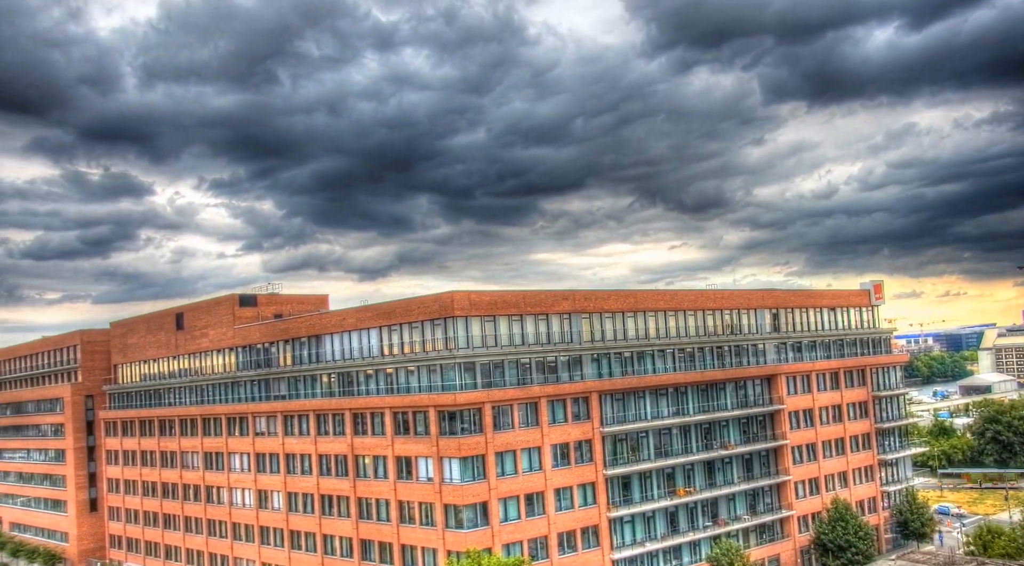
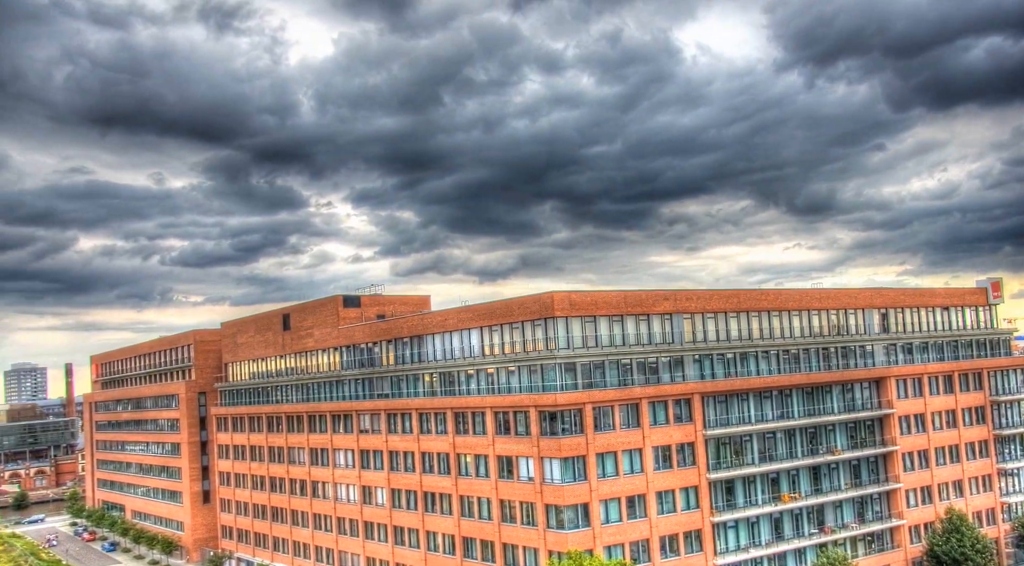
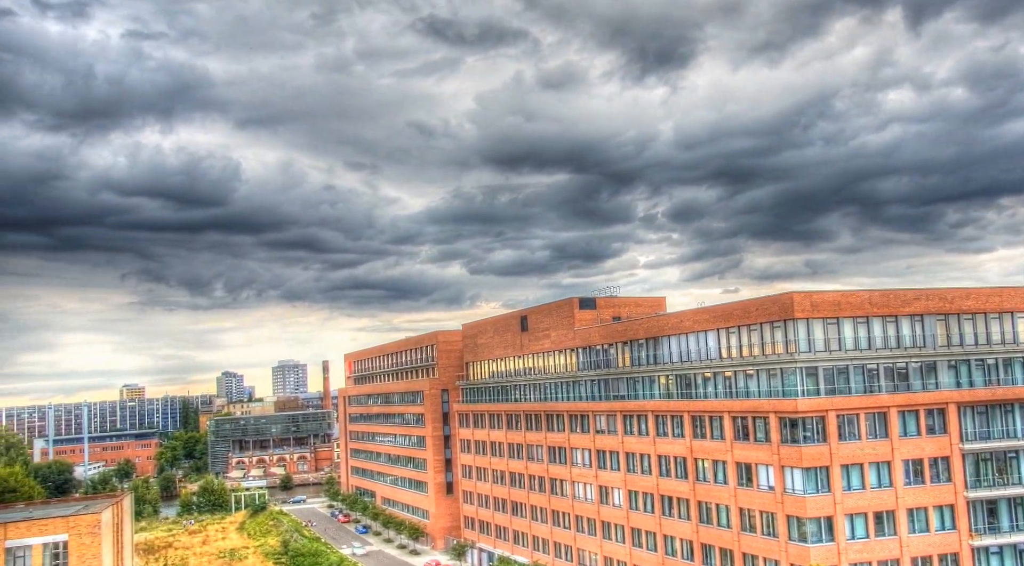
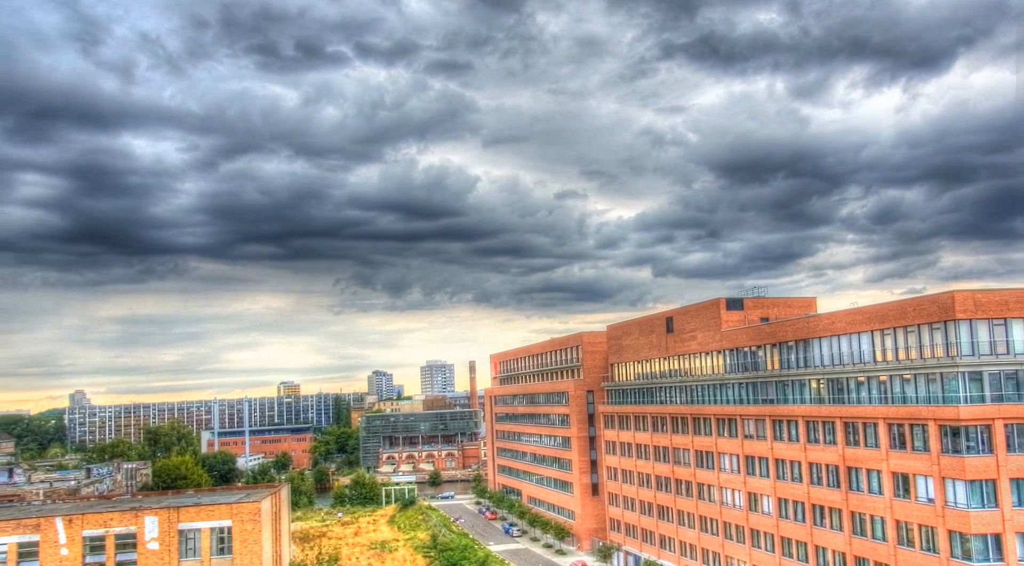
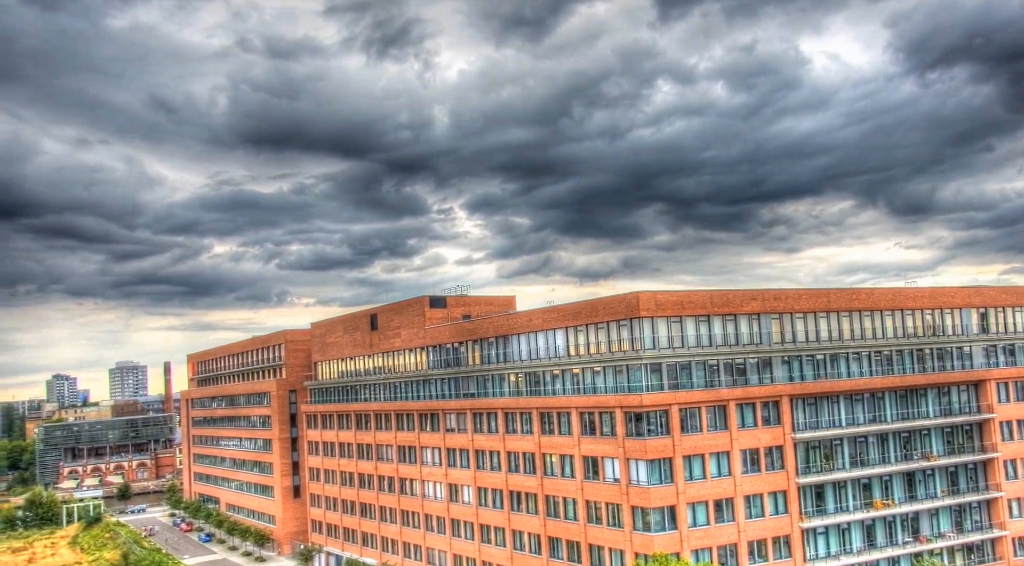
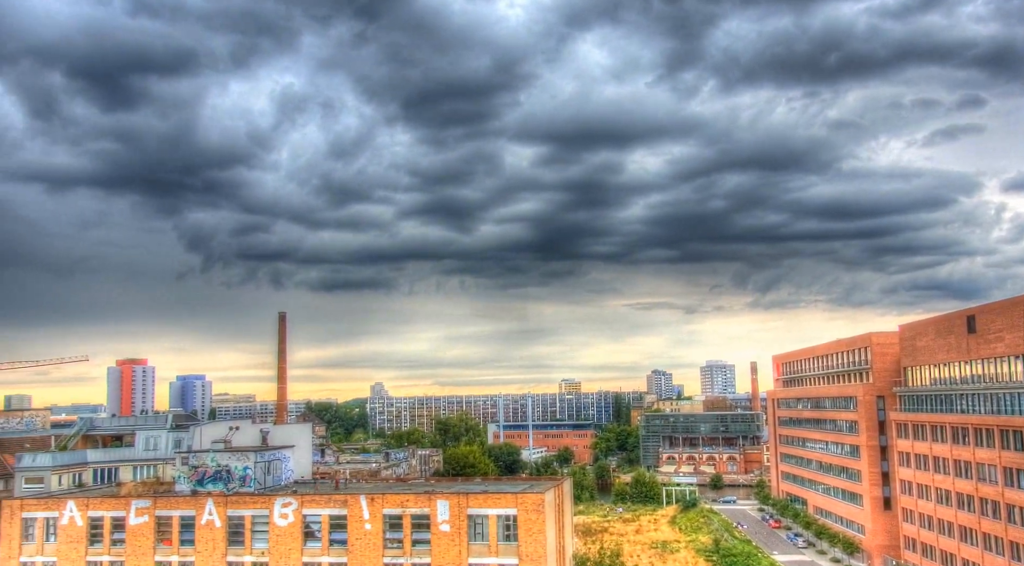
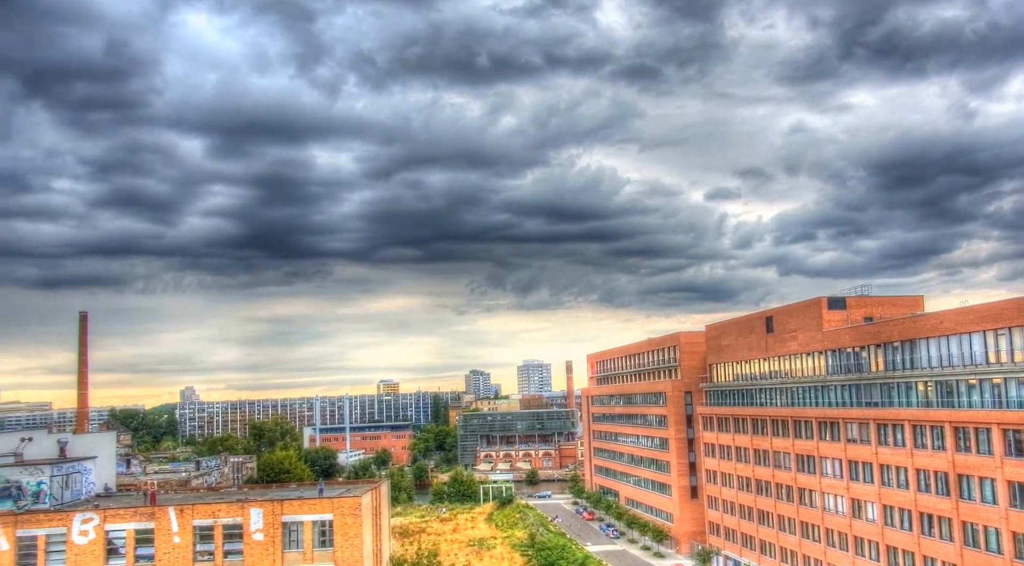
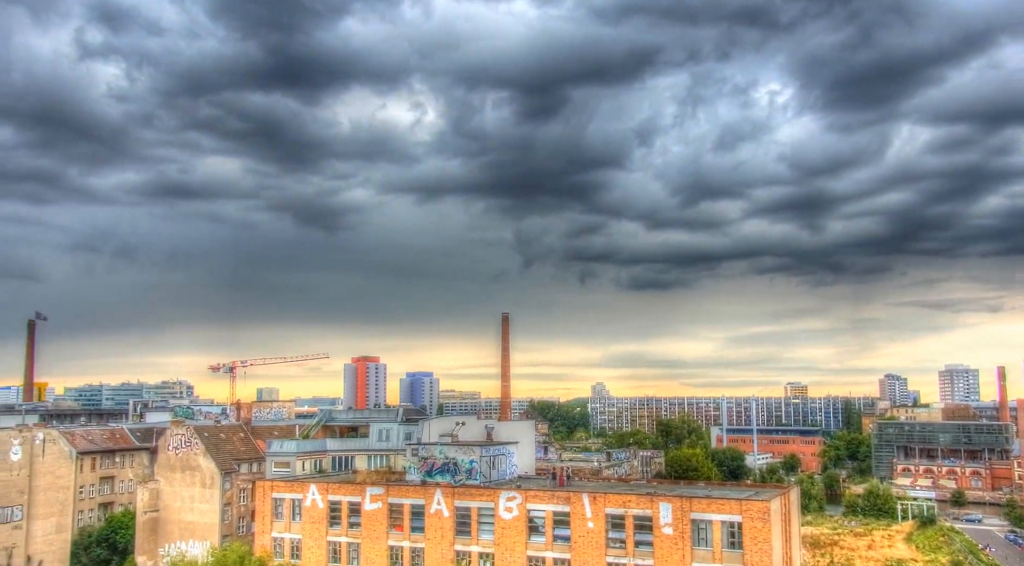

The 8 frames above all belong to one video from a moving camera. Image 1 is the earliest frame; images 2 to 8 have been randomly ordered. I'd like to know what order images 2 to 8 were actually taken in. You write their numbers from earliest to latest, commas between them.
2, 5, 3, 4, 7, 6, 8
